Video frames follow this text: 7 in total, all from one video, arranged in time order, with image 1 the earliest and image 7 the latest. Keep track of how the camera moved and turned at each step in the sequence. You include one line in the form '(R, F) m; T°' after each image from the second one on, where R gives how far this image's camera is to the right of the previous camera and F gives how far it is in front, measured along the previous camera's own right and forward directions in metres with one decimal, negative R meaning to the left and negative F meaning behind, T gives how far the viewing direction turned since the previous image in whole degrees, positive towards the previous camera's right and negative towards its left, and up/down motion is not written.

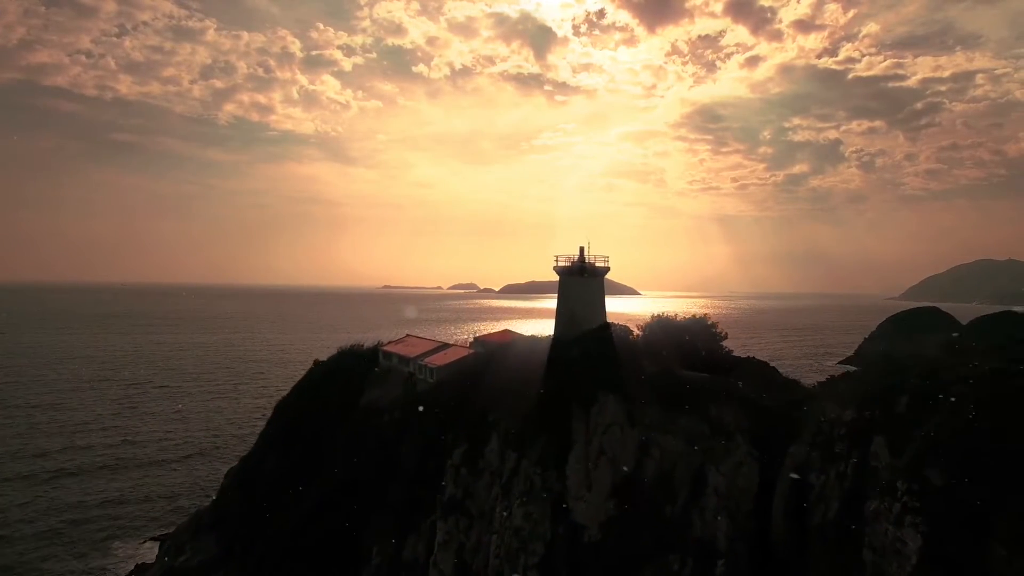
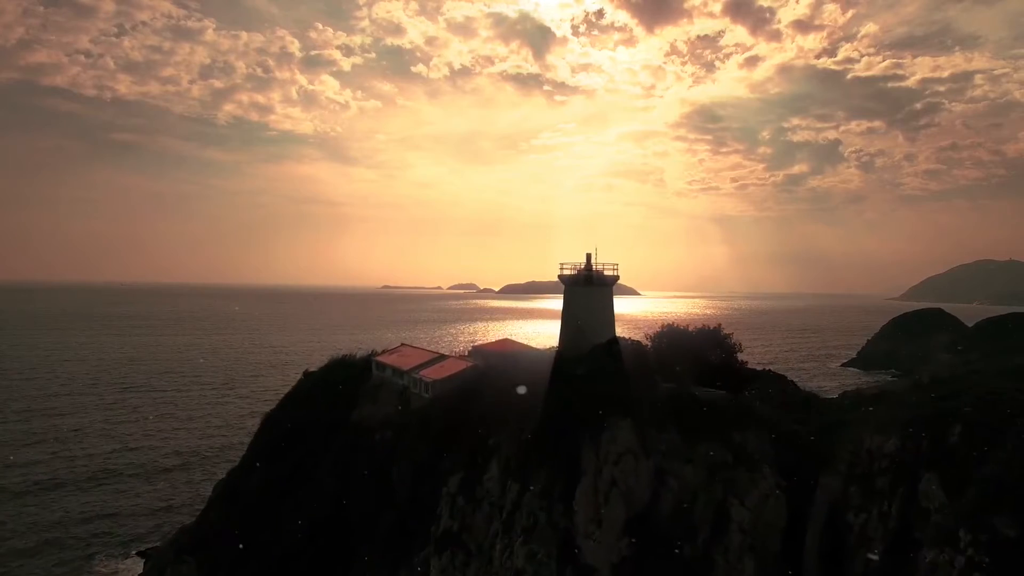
(-0.1, +0.9) m; 0°
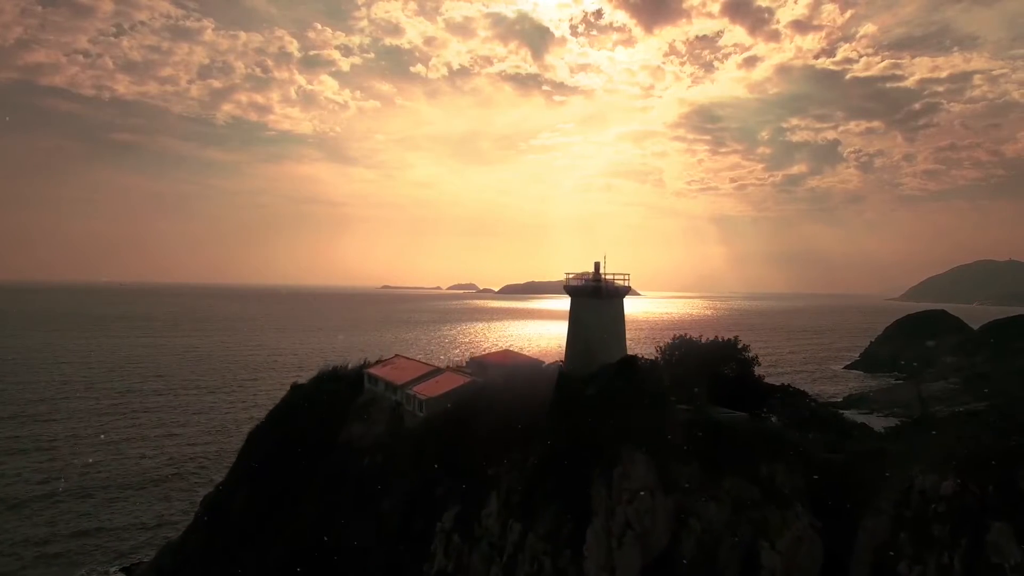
(-0.1, +0.9) m; 0°
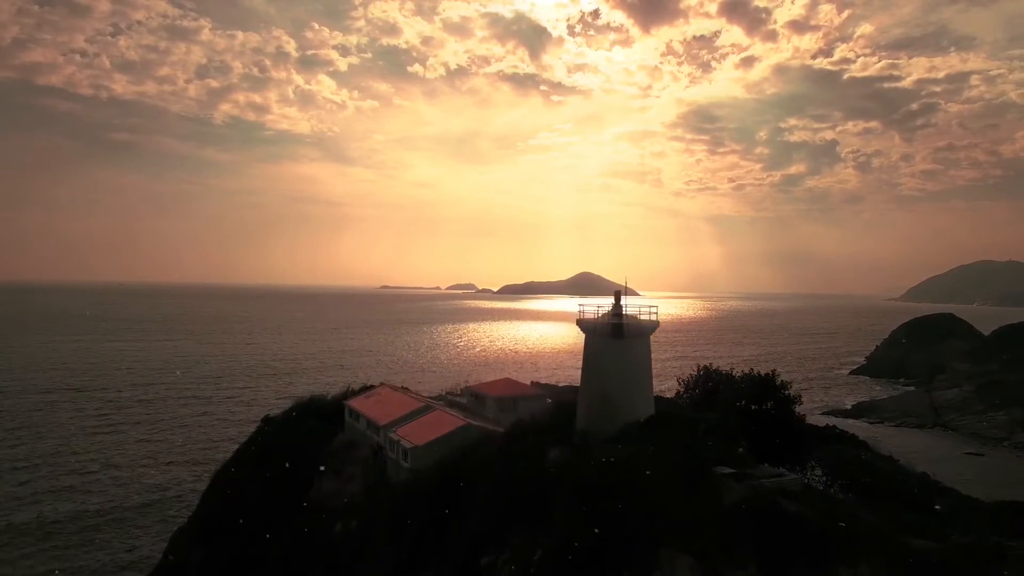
(-0.4, +1.6) m; 0°
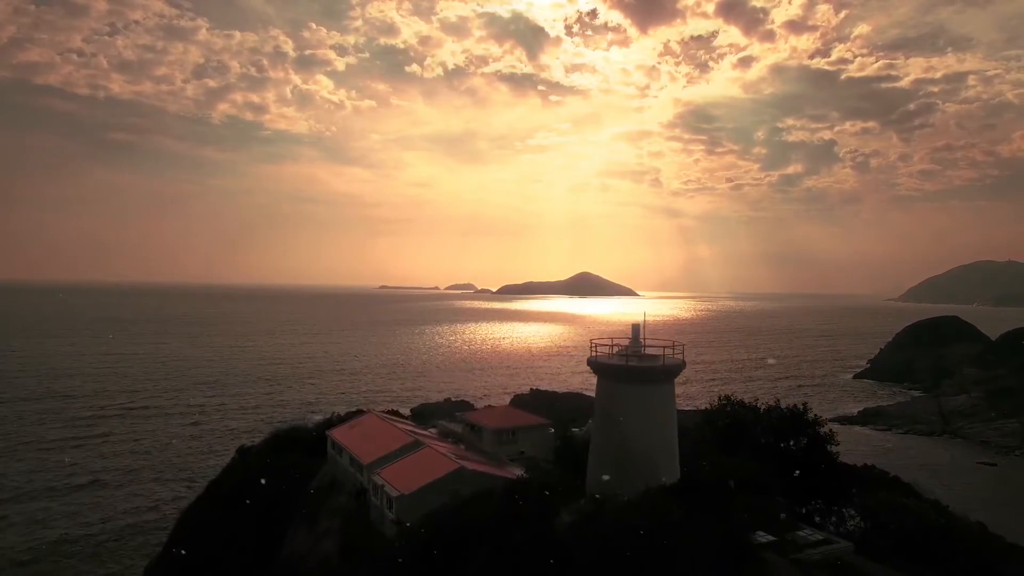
(-0.1, +1.4) m; 0°
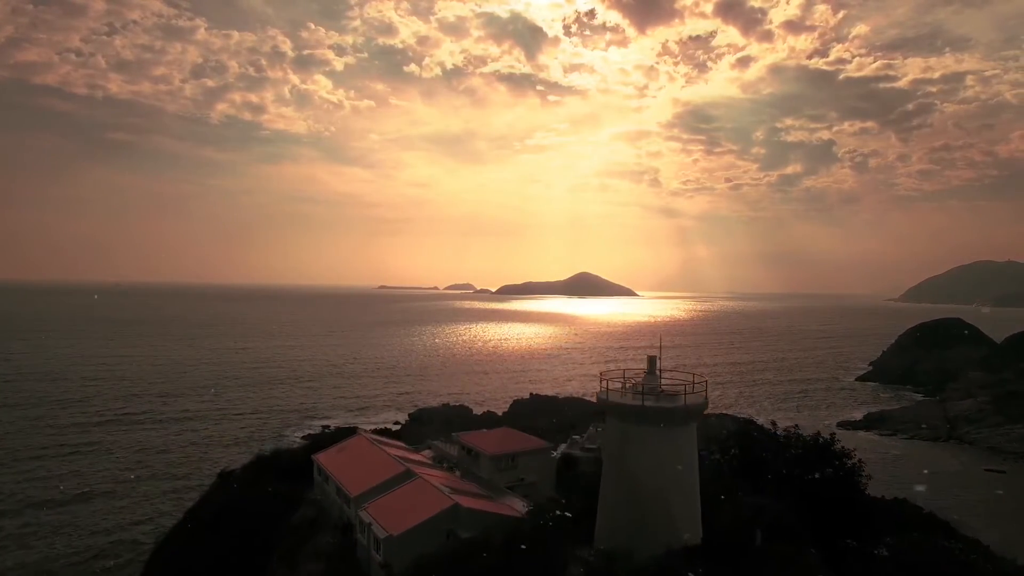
(0.0, +0.9) m; 0°
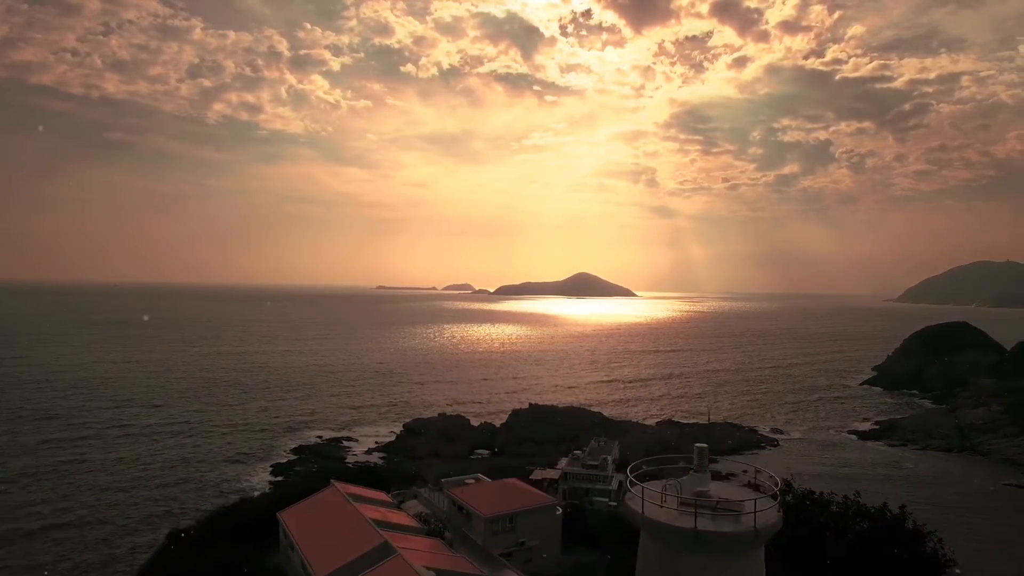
(0.0, +1.9) m; 0°
